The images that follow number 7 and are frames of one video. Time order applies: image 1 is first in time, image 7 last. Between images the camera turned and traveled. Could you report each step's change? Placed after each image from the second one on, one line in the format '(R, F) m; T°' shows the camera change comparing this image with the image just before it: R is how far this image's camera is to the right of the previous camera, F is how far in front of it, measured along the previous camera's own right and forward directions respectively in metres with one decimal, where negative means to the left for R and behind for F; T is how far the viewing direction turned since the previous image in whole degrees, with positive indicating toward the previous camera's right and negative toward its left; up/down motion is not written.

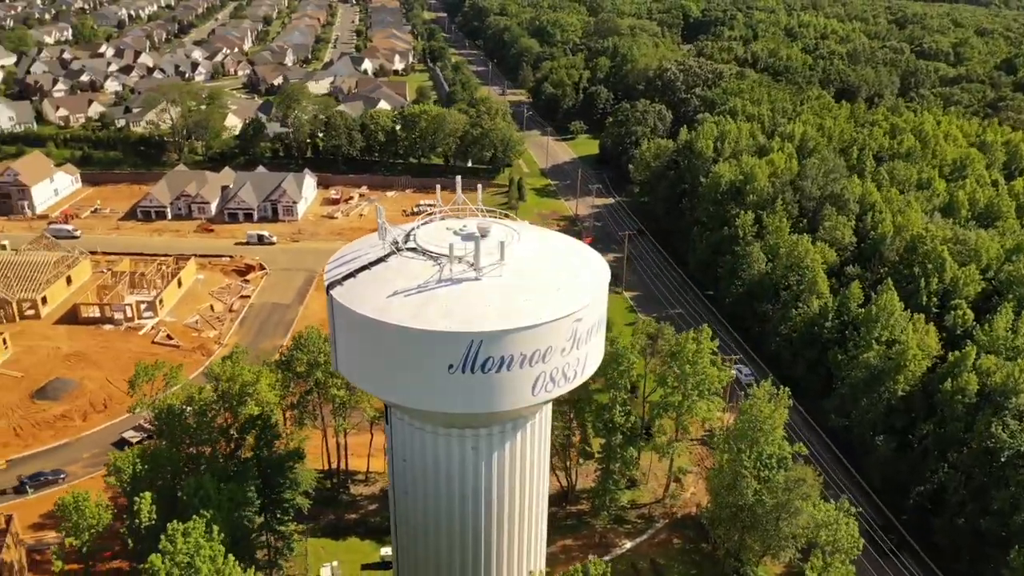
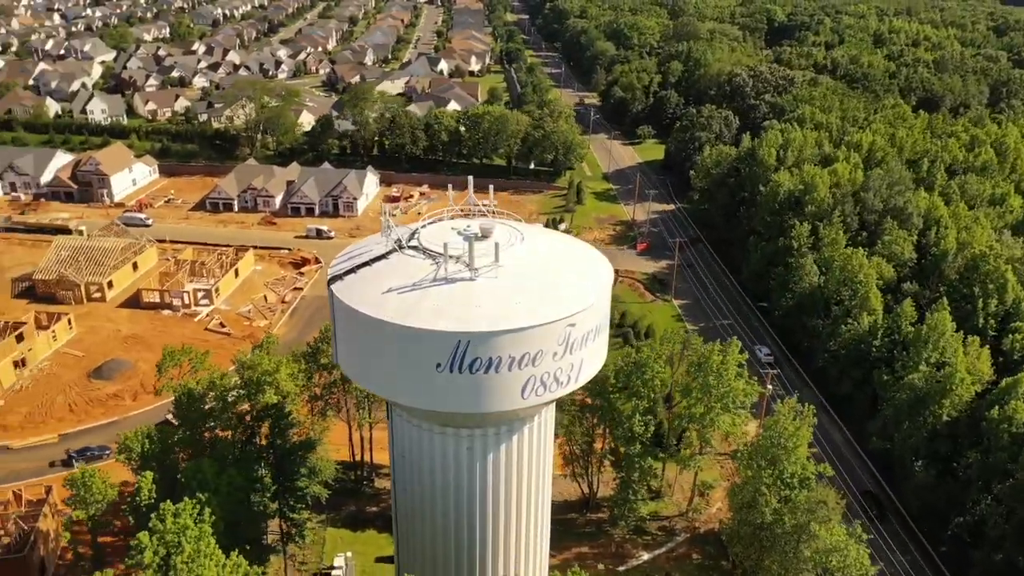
(+1.6, +0.1) m; -5°
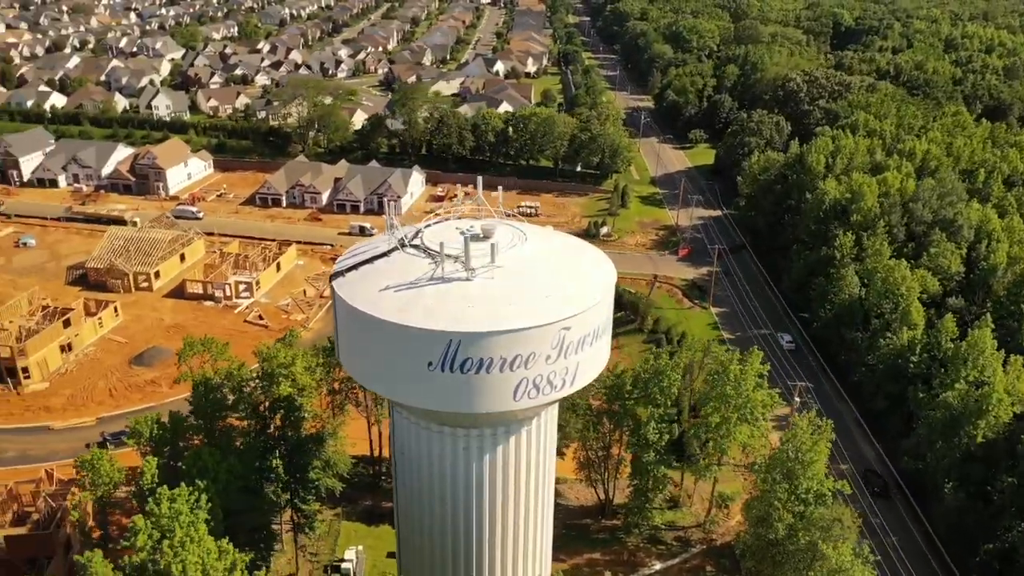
(+1.2, +0.1) m; -4°
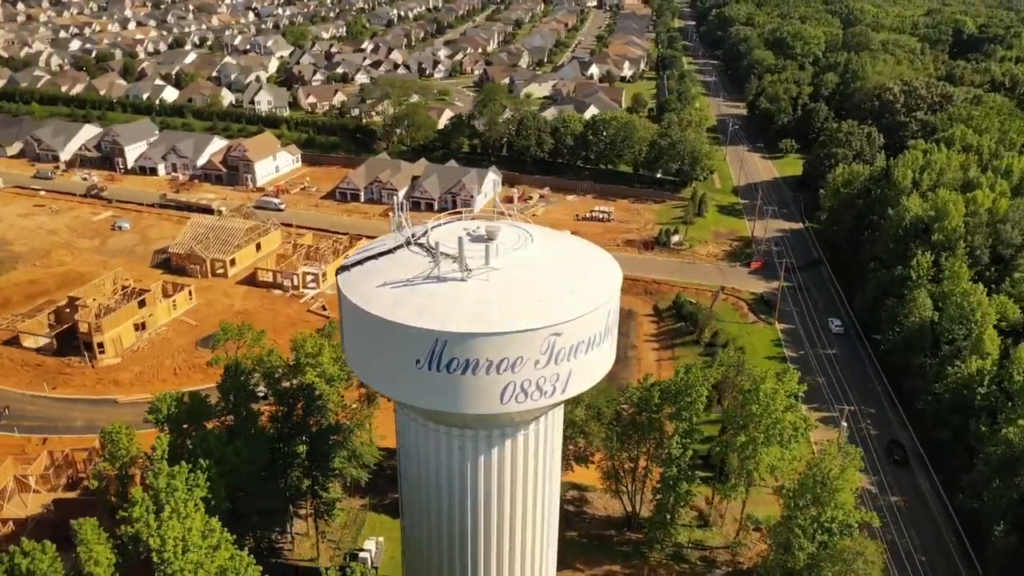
(+2.0, +0.2) m; -7°
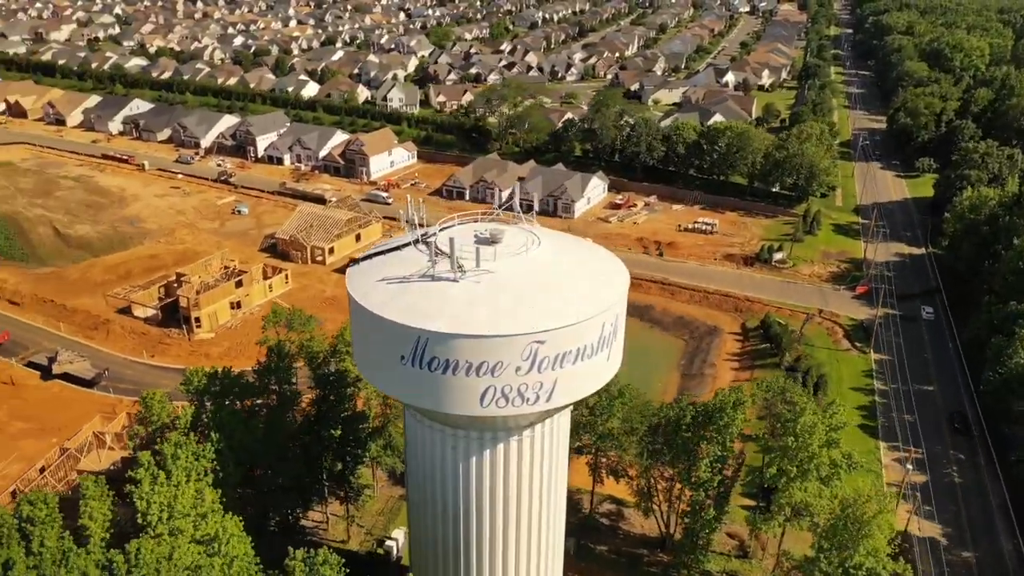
(+2.8, +0.3) m; -10°
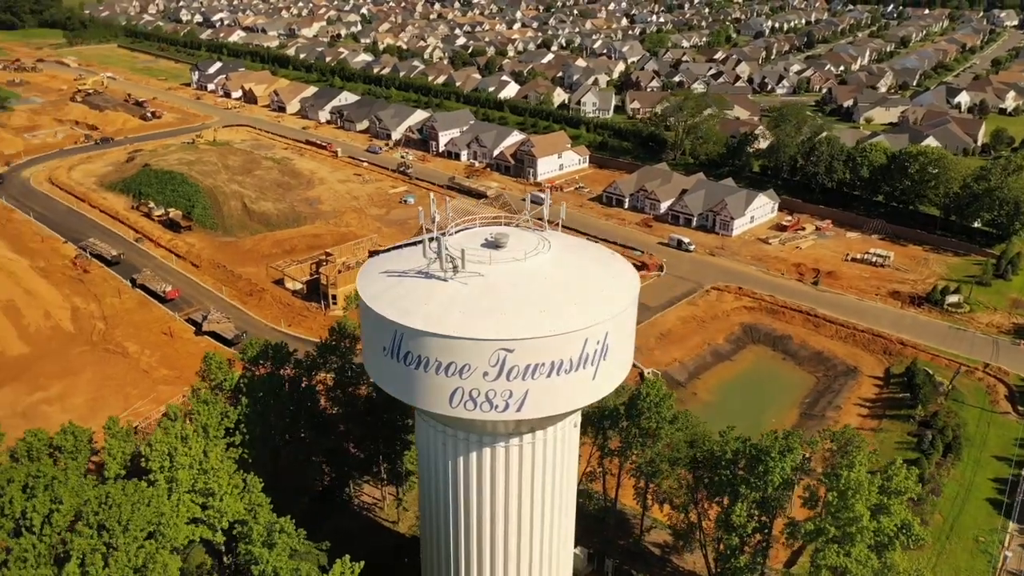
(+4.3, +0.7) m; -15°
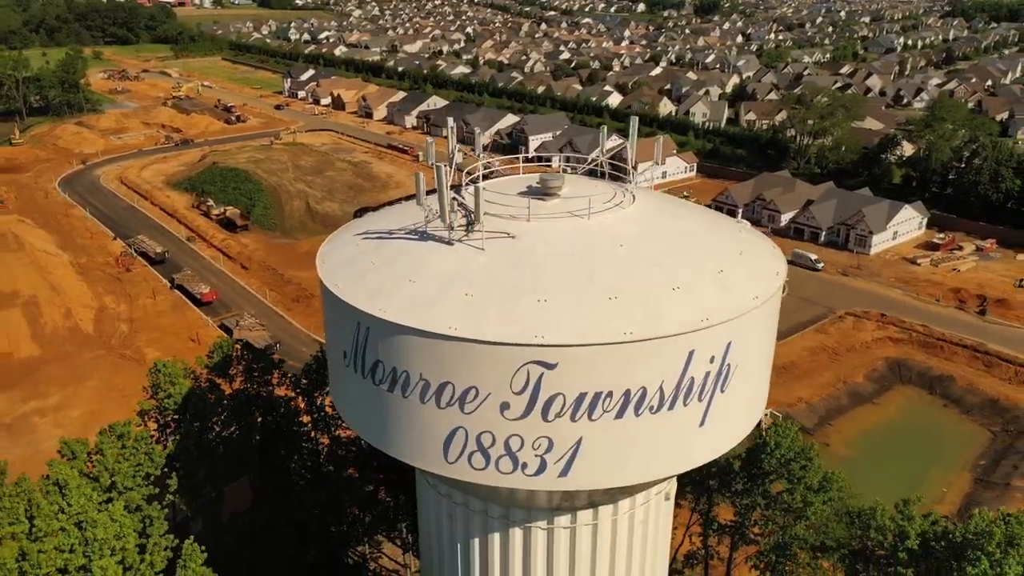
(+0.6, +6.7) m; -7°
